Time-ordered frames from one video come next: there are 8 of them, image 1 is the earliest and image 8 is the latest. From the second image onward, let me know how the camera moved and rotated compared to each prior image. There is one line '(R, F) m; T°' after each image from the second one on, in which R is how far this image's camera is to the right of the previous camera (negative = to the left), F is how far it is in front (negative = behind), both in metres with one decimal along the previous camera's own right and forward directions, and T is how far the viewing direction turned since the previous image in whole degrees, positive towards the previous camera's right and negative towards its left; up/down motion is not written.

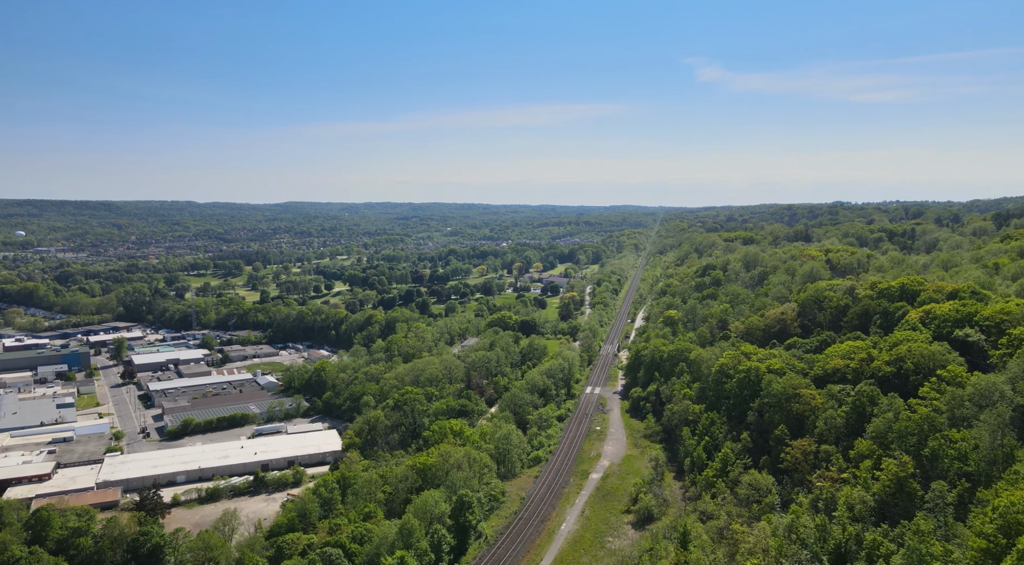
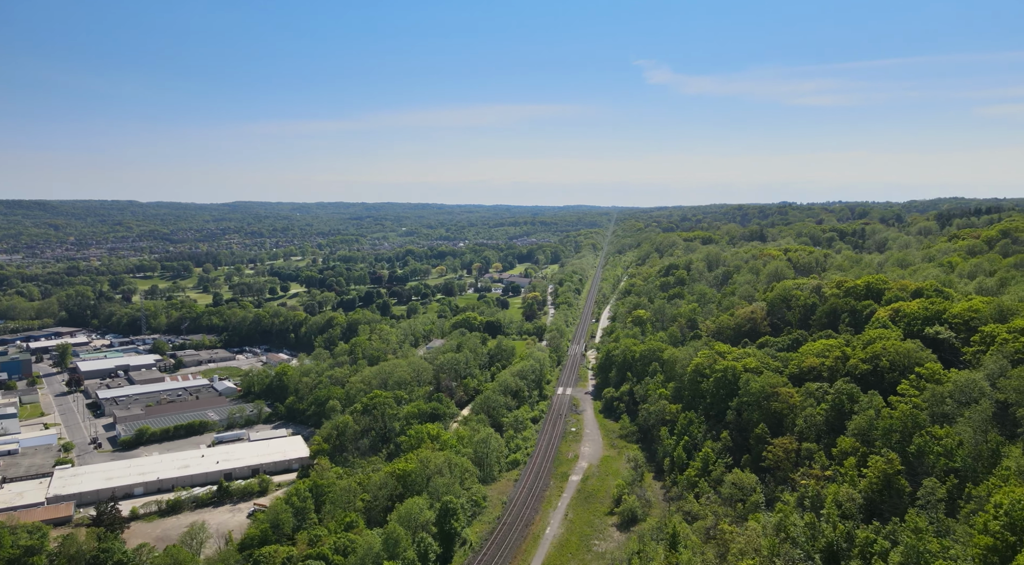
(-2.7, +0.8) m; +4°
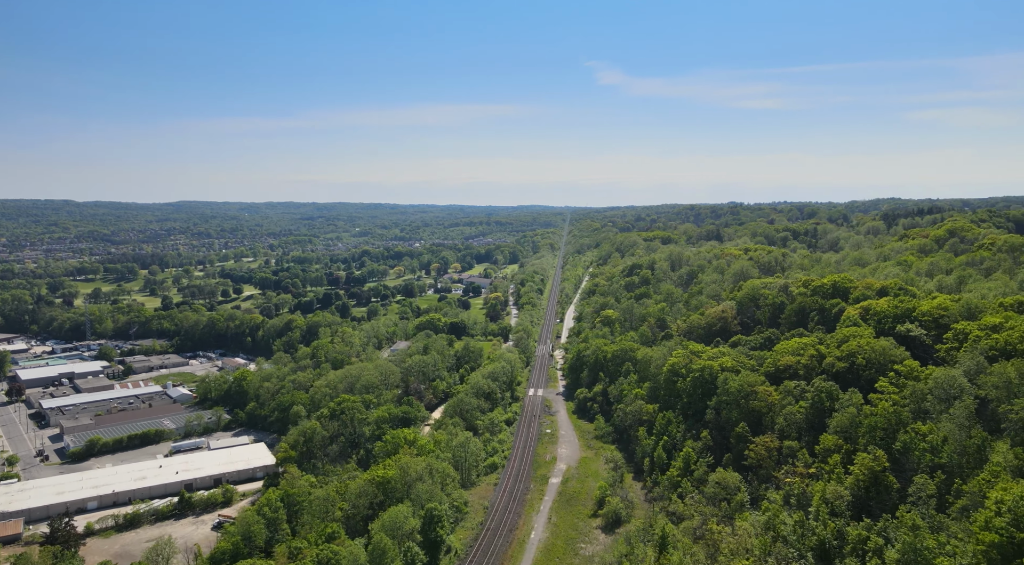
(-2.7, +0.8) m; +4°
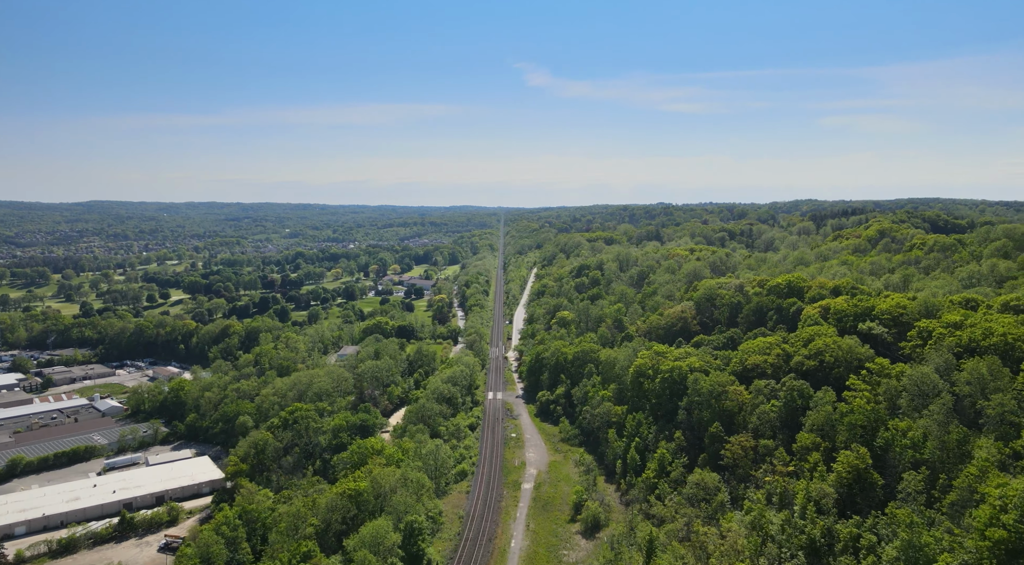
(-4.2, +1.4) m; +6°
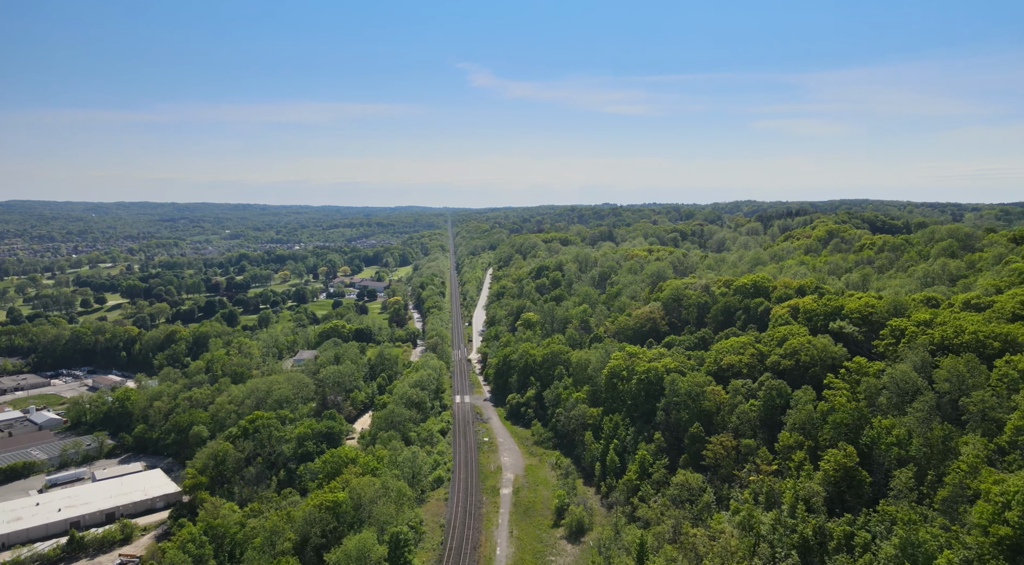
(-3.4, +1.1) m; +5°
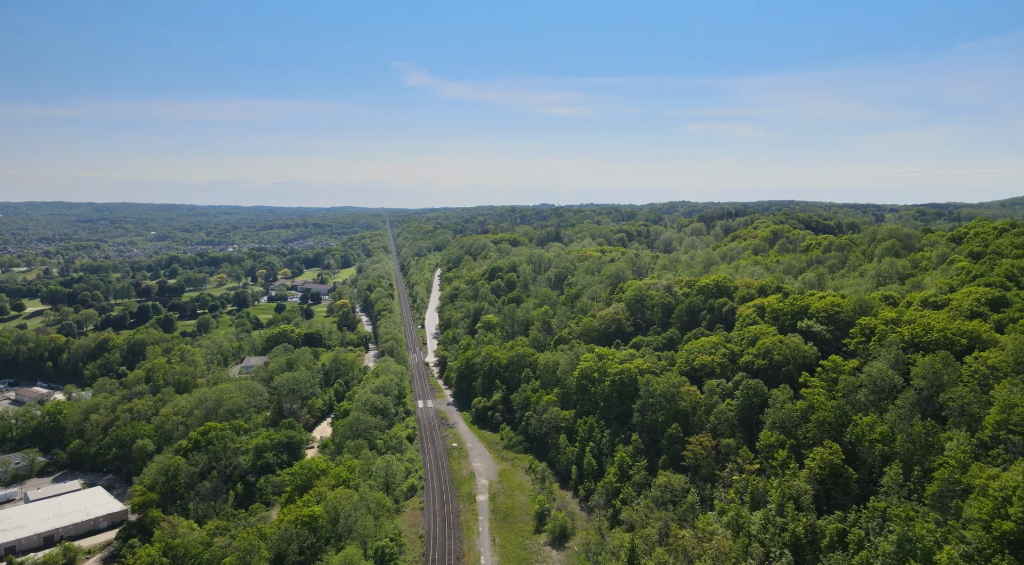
(-4.0, +1.3) m; +5°
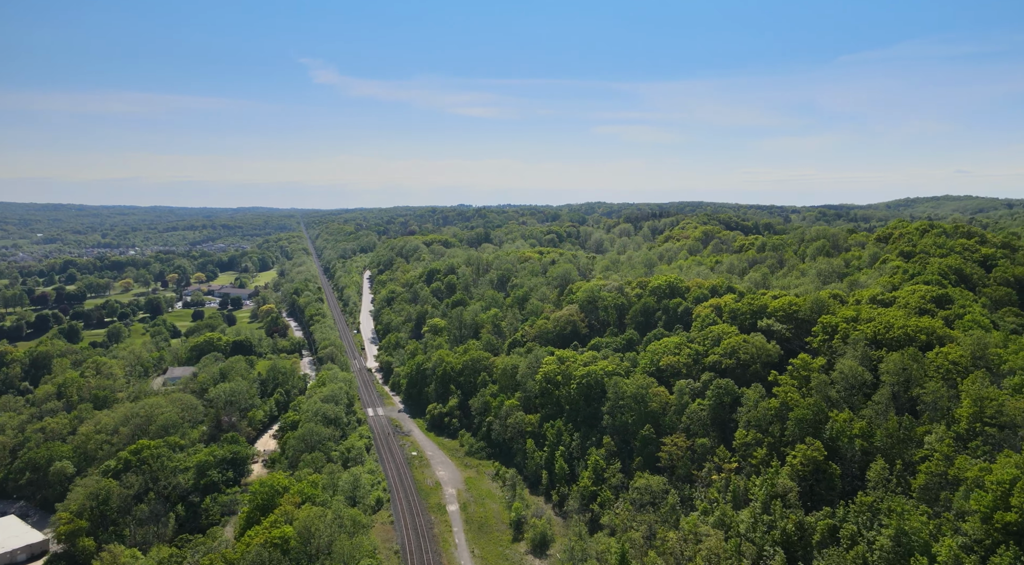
(-5.5, +1.9) m; +7°
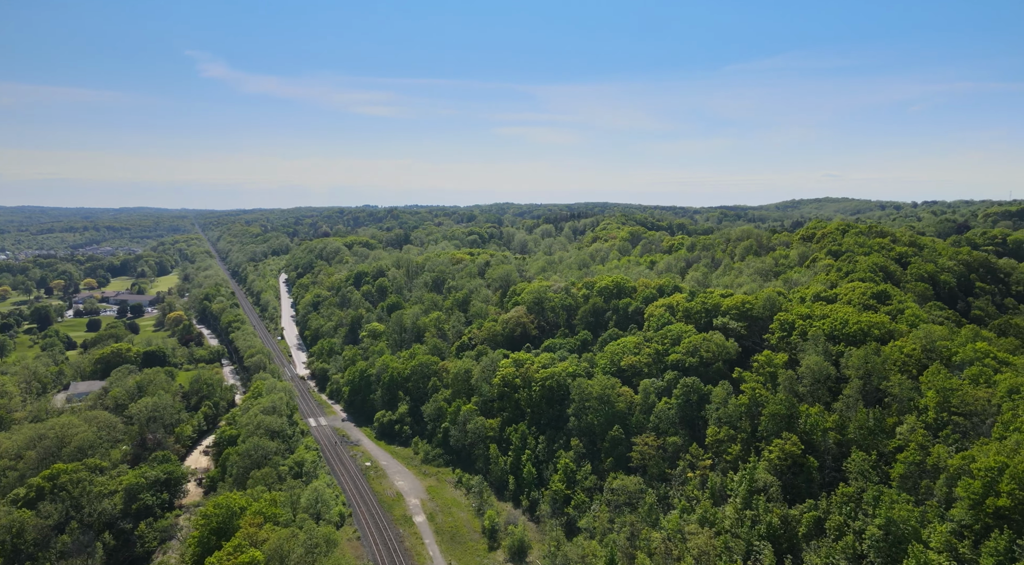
(-6.0, +2.0) m; +8°
